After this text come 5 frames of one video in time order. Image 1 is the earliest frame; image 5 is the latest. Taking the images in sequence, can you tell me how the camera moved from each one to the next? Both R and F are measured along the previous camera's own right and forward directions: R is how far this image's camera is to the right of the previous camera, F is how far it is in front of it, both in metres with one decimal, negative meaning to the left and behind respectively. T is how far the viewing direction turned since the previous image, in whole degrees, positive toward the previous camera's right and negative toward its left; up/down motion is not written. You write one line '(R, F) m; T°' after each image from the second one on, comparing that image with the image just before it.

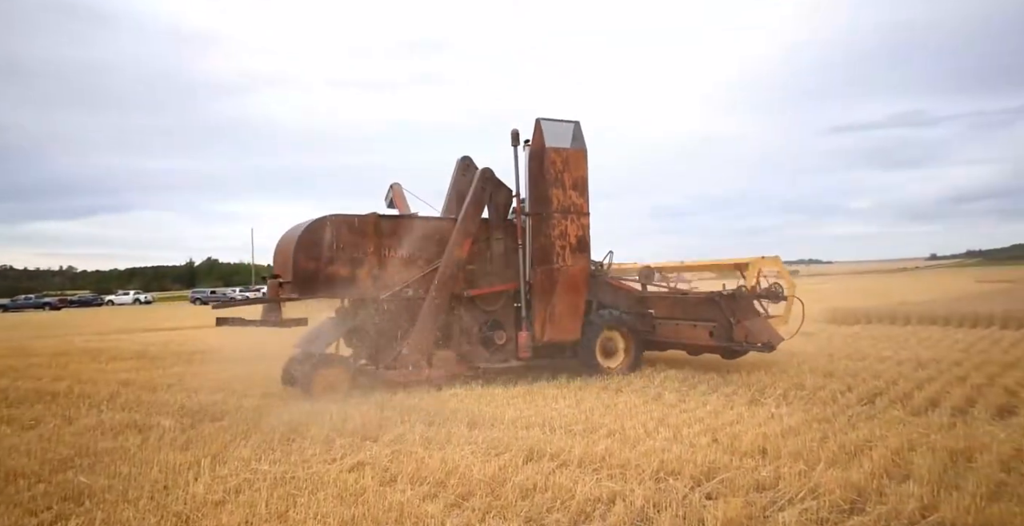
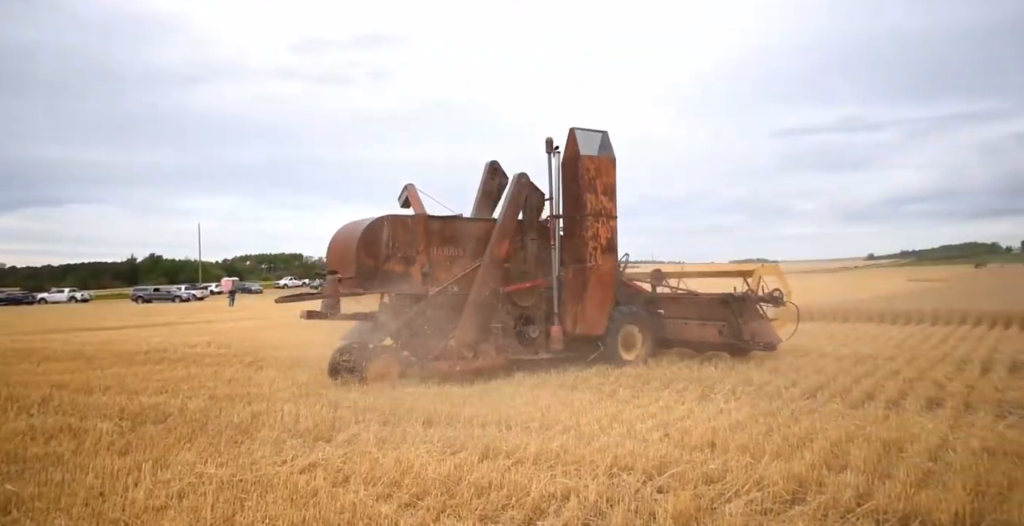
(+0.7, -0.1) m; +4°
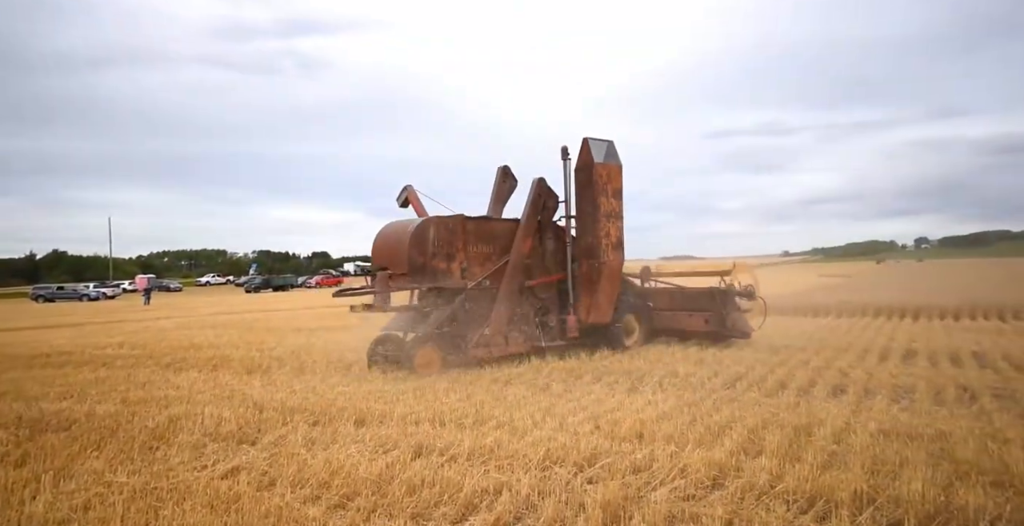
(+1.1, -0.2) m; +6°
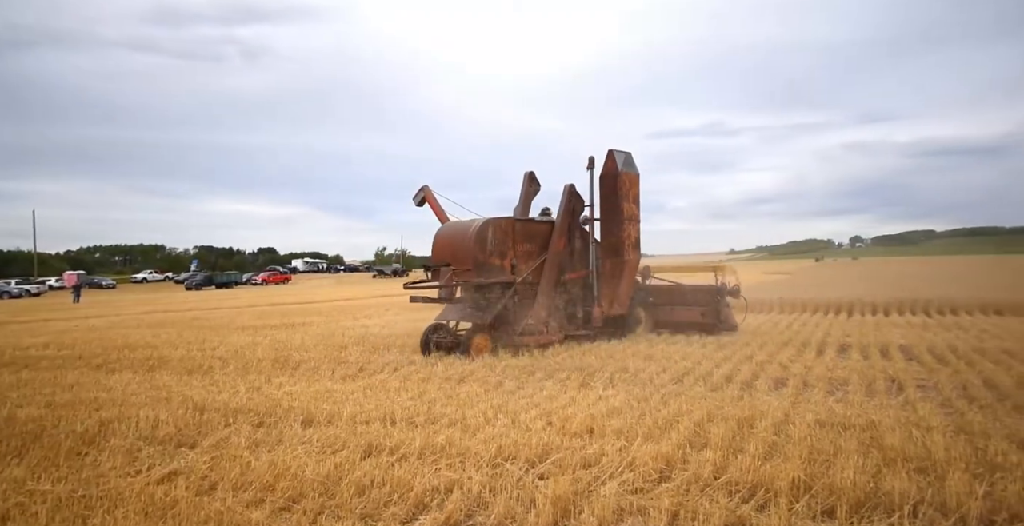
(+0.8, +0.1) m; +4°
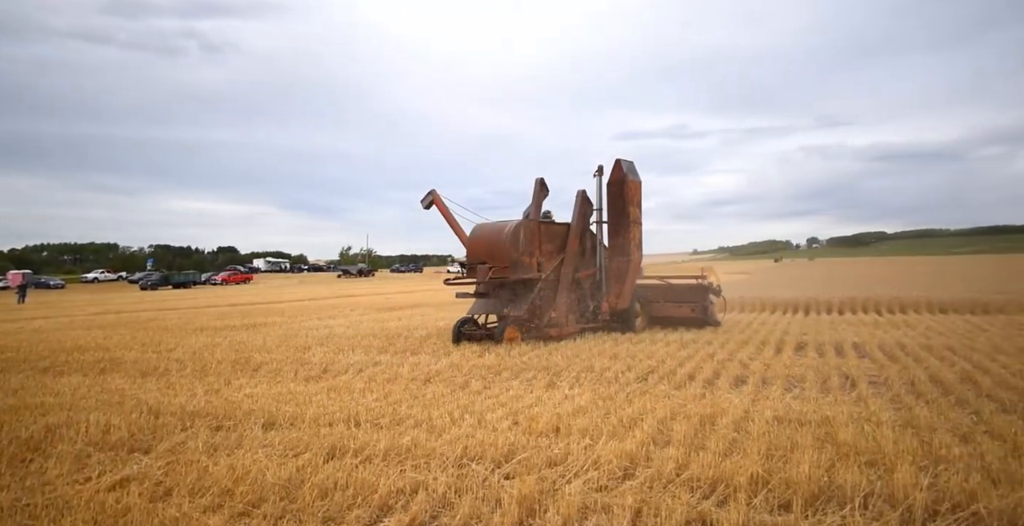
(+0.3, 0.0) m; +3°
